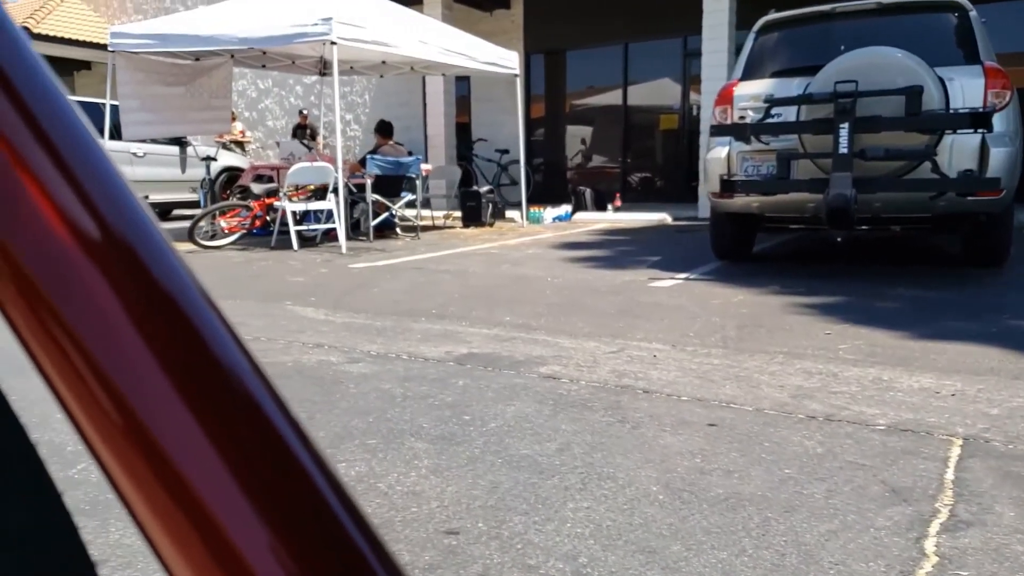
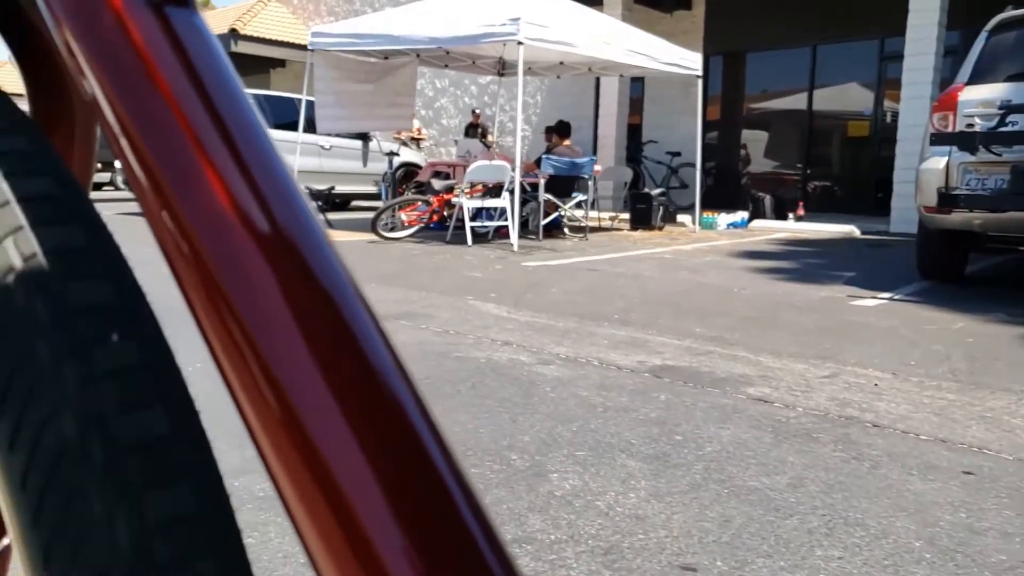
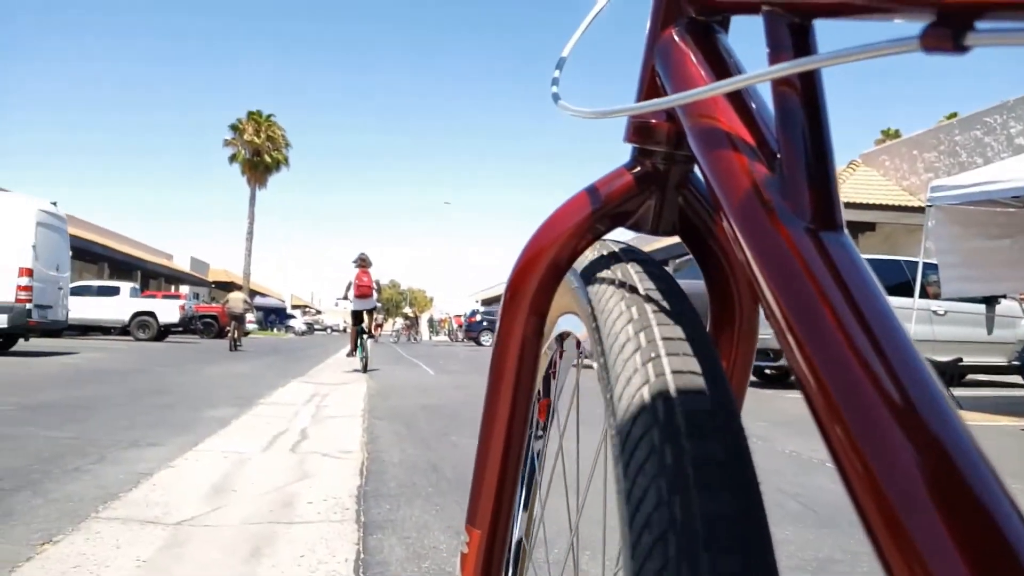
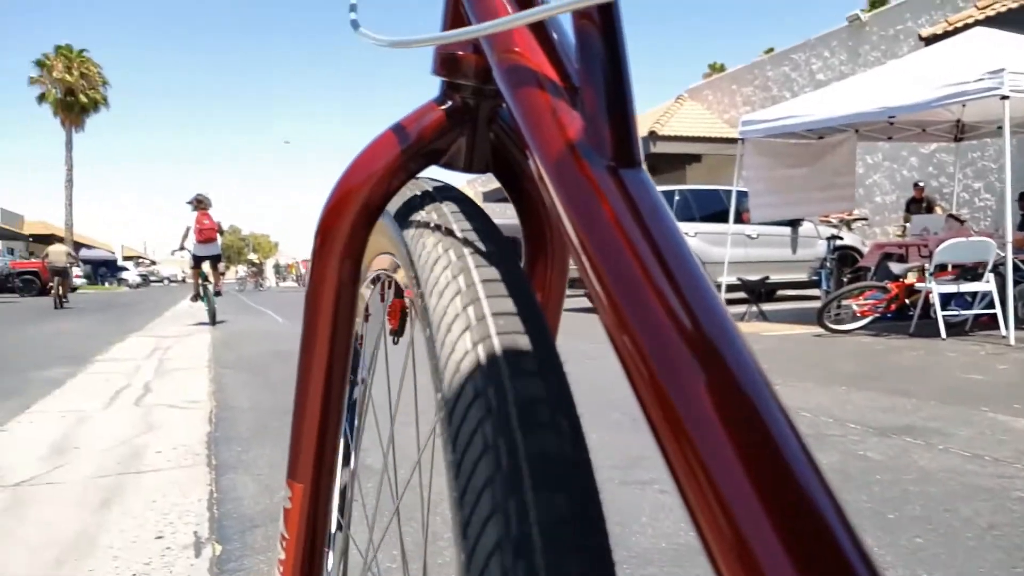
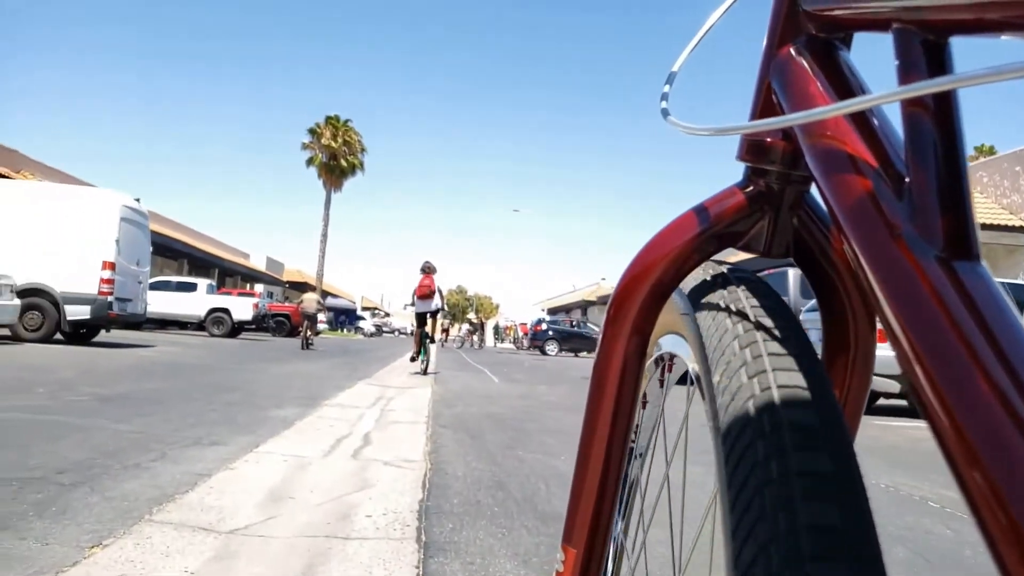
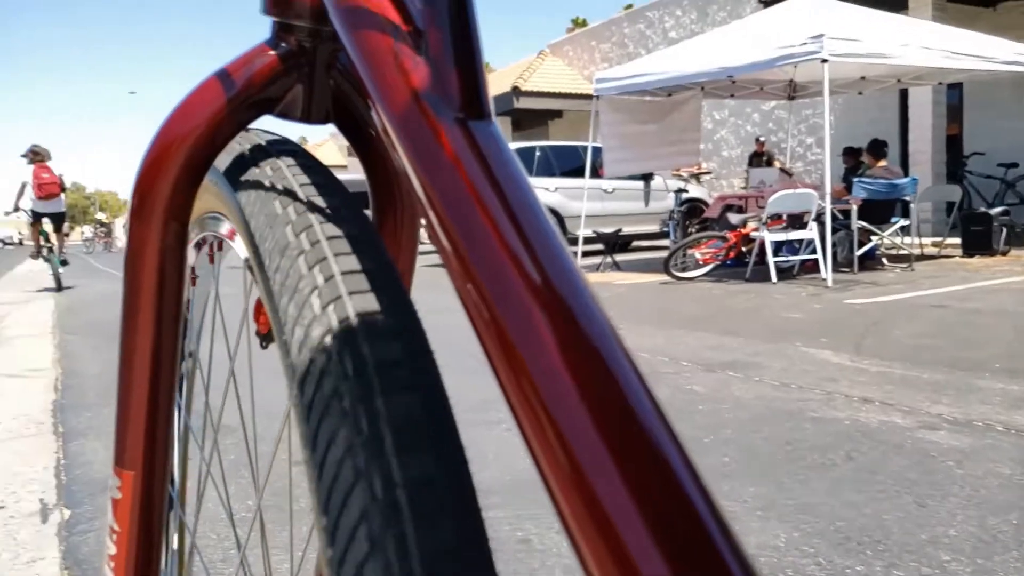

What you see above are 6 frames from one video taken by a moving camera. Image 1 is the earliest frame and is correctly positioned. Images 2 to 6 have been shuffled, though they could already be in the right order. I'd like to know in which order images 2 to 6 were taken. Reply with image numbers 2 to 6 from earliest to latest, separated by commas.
2, 6, 4, 3, 5
